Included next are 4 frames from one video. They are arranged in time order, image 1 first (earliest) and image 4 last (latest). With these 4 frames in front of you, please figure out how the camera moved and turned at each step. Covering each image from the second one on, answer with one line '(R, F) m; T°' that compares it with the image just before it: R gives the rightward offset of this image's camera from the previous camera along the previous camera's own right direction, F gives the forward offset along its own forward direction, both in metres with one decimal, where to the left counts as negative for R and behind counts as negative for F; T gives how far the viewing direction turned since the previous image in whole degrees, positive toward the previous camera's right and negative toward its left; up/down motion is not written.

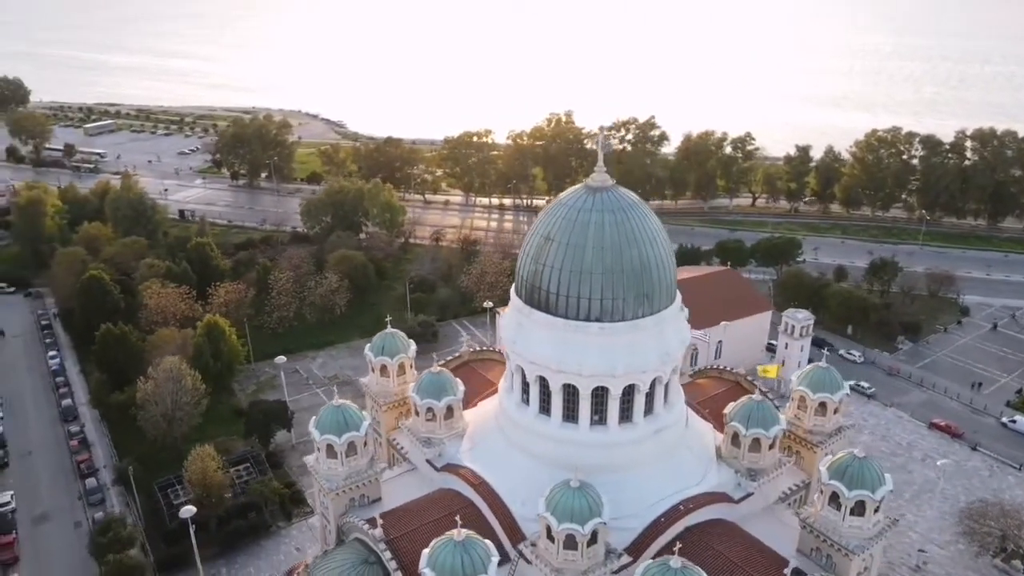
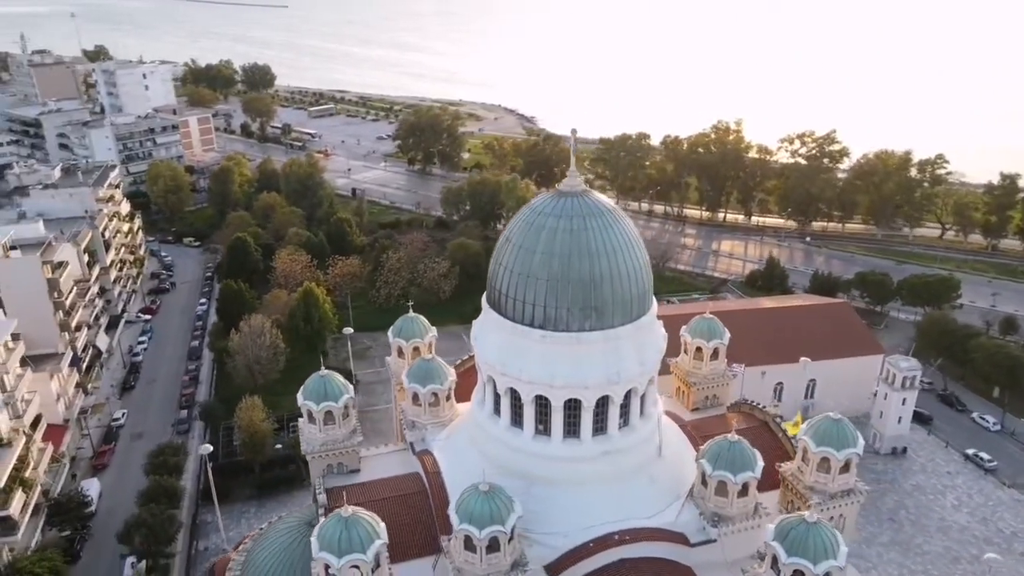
(+8.9, +1.4) m; -16°
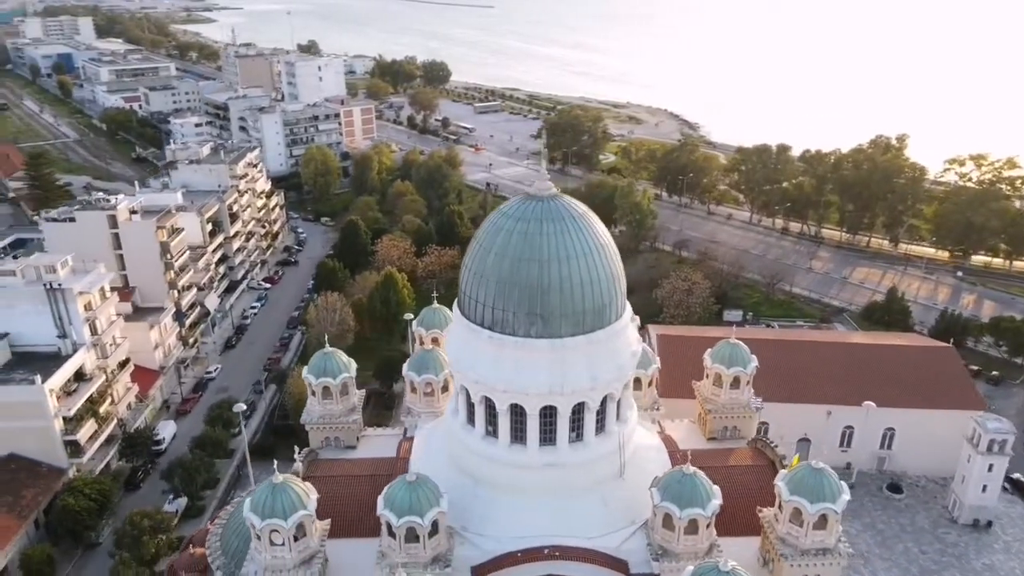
(+7.5, +1.0) m; -14°
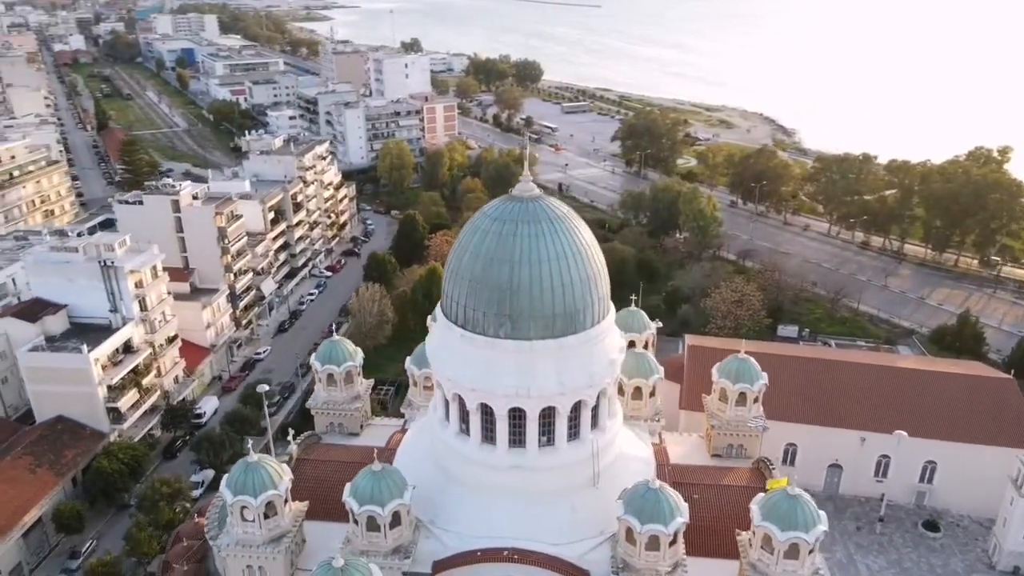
(+4.1, +0.3) m; -7°
